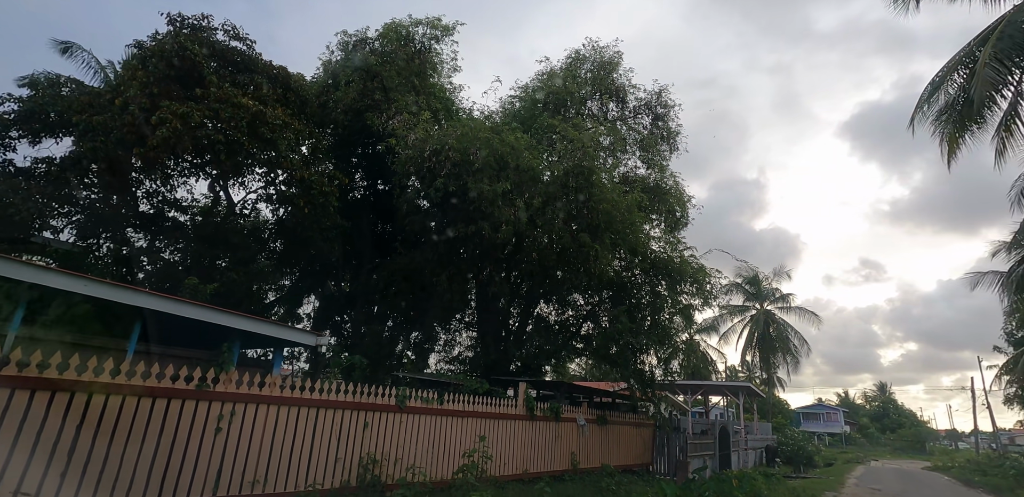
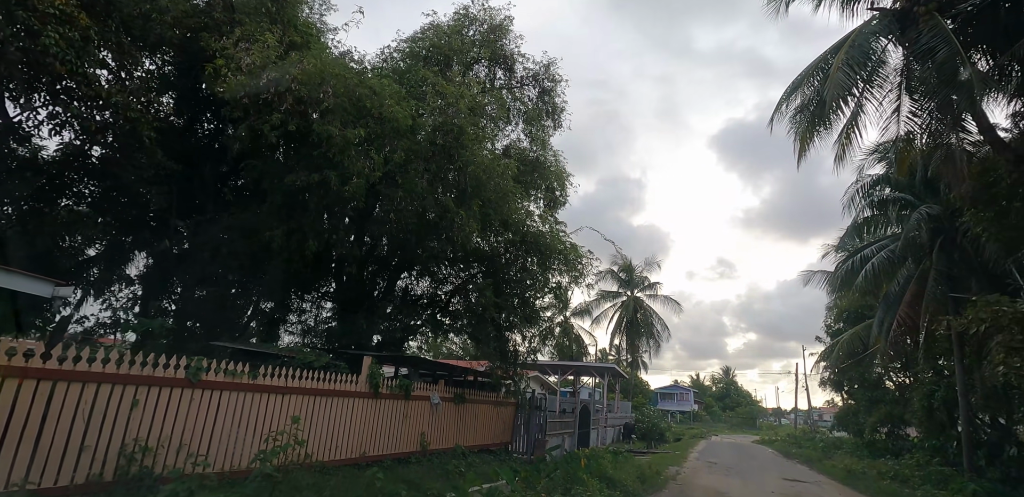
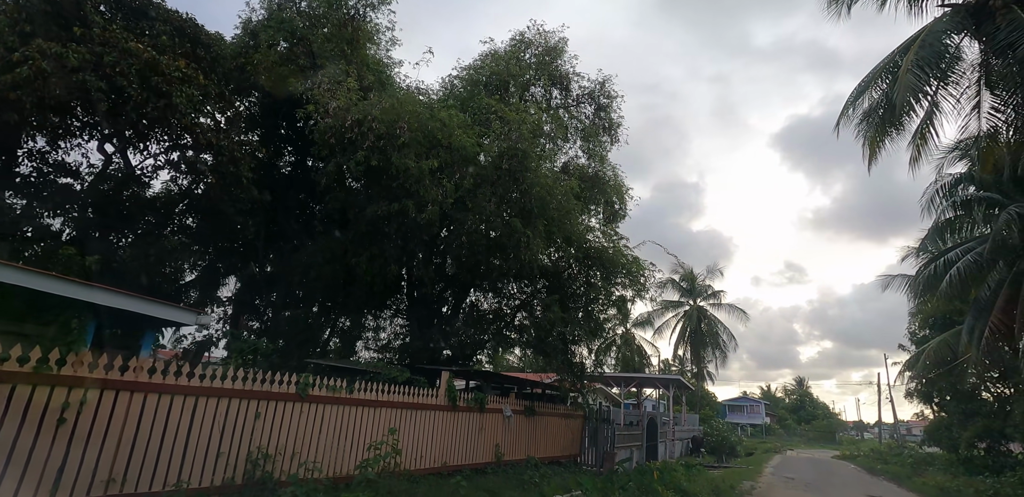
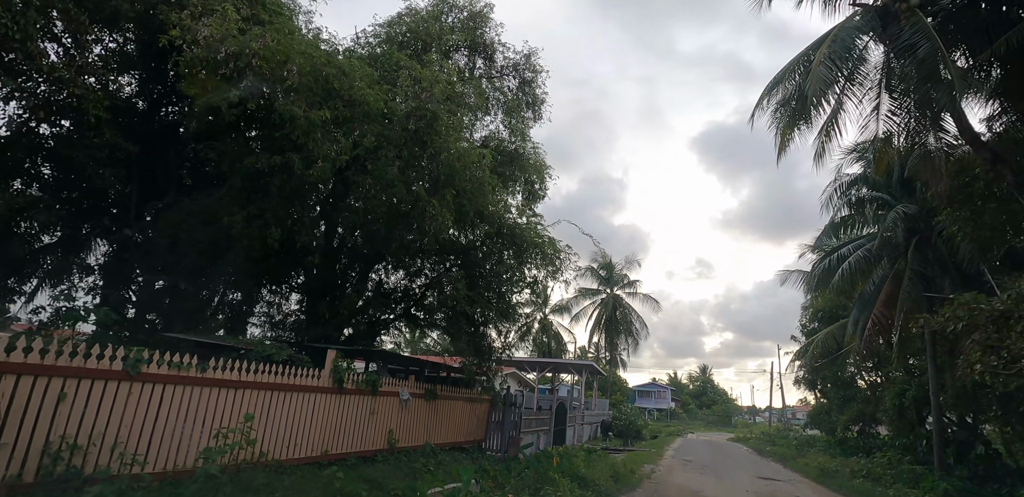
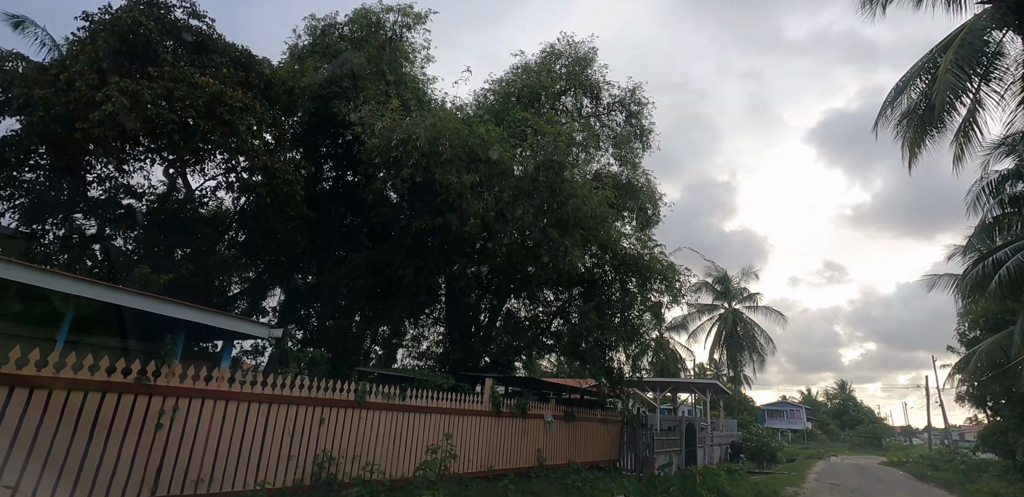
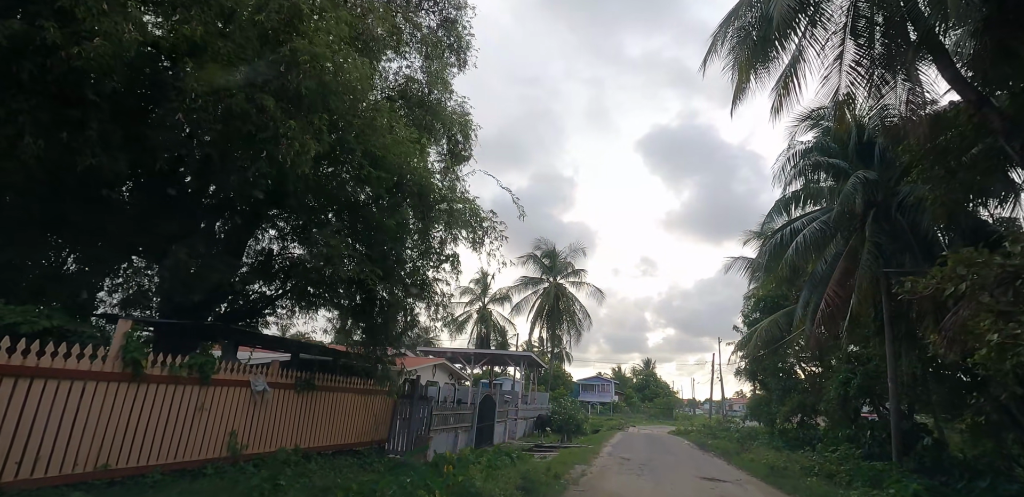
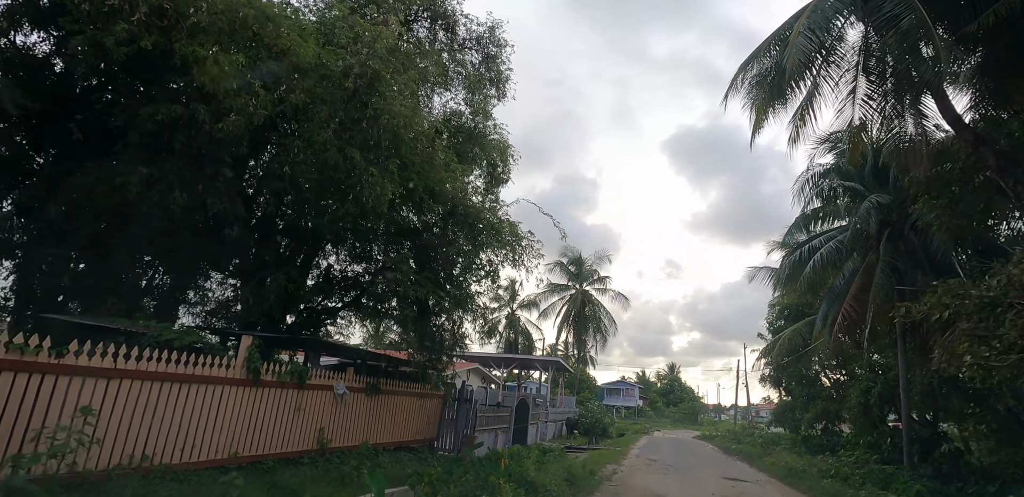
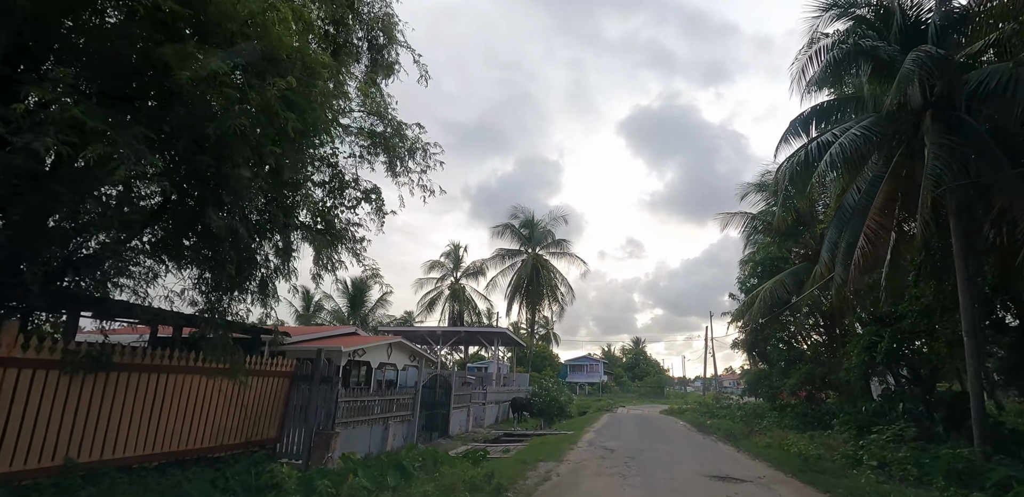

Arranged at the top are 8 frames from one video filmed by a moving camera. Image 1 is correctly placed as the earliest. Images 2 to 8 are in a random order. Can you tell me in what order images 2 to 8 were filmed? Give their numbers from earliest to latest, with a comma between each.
5, 3, 2, 4, 7, 6, 8
